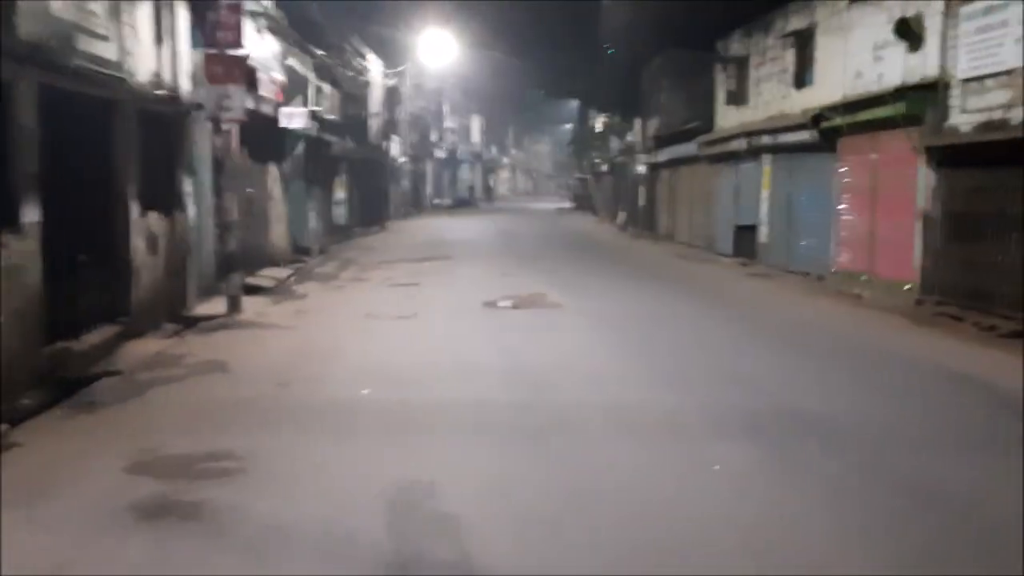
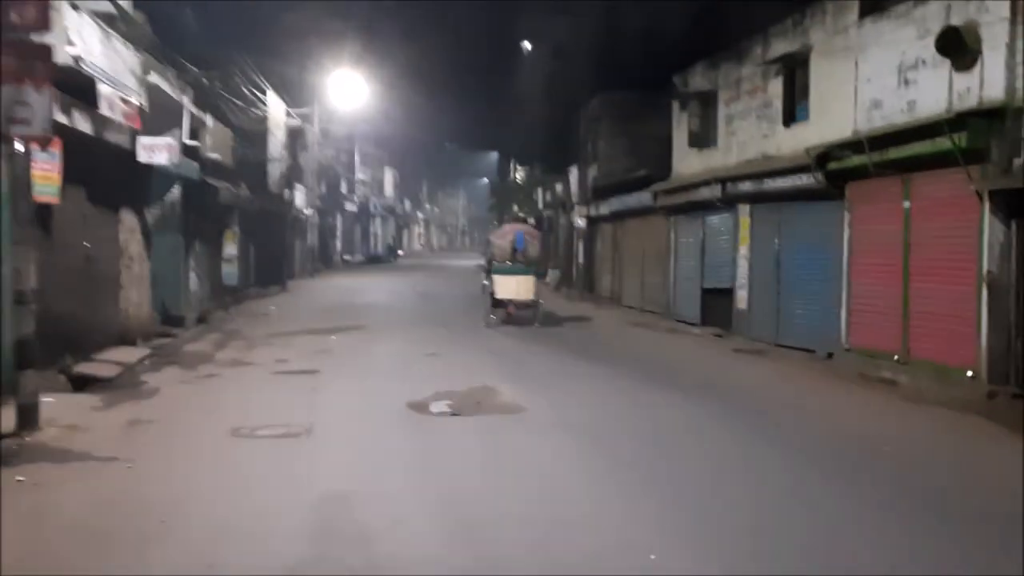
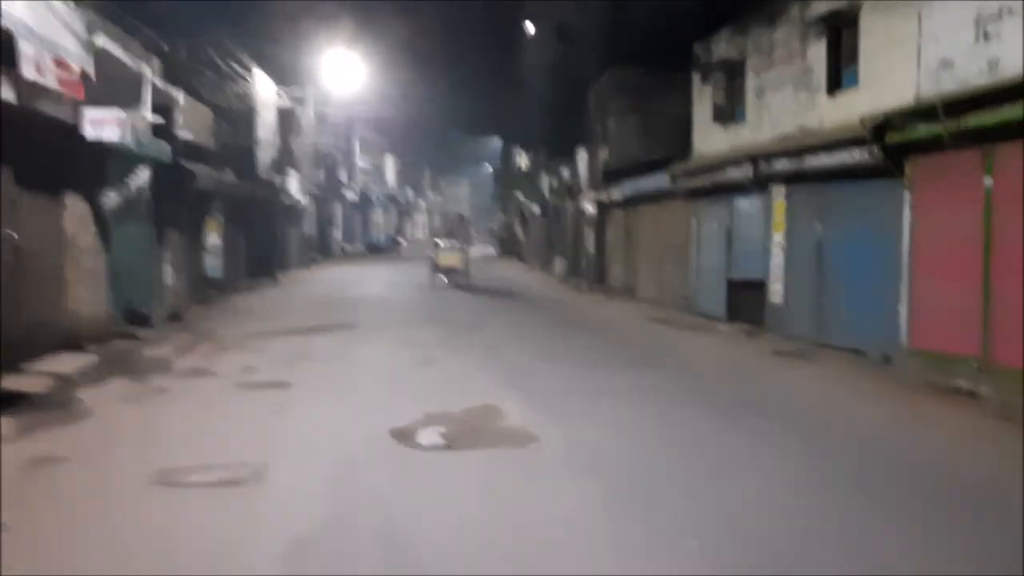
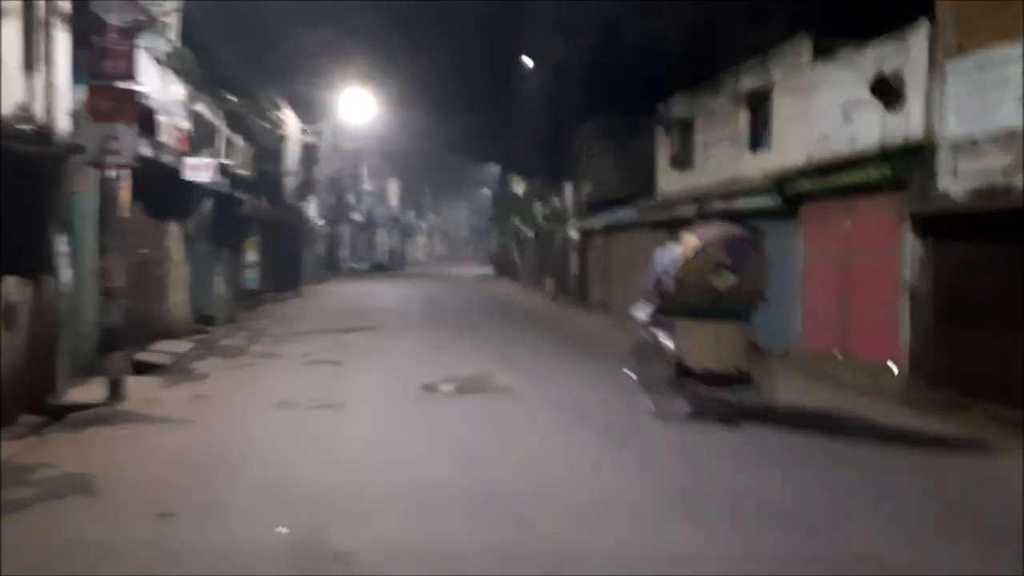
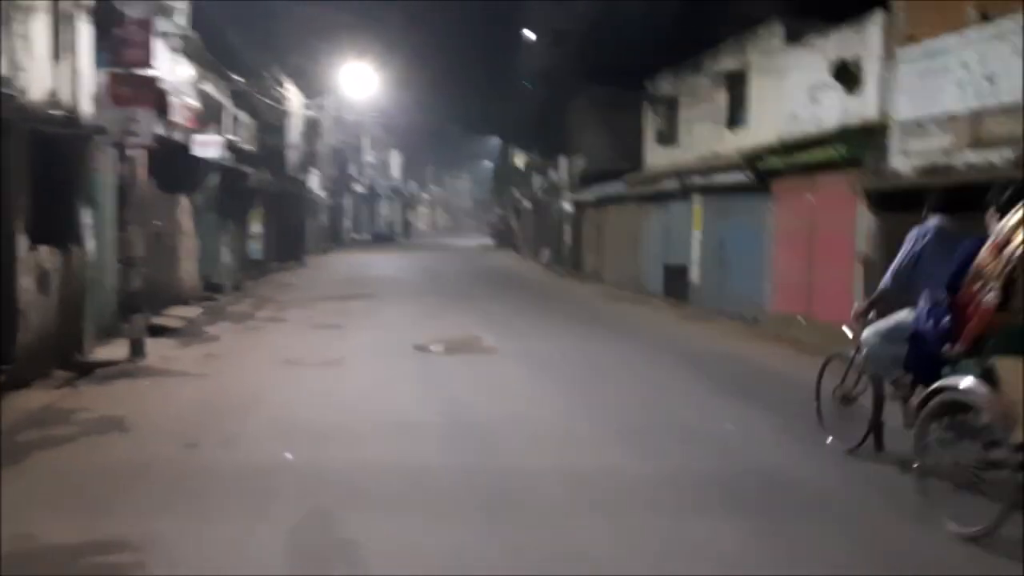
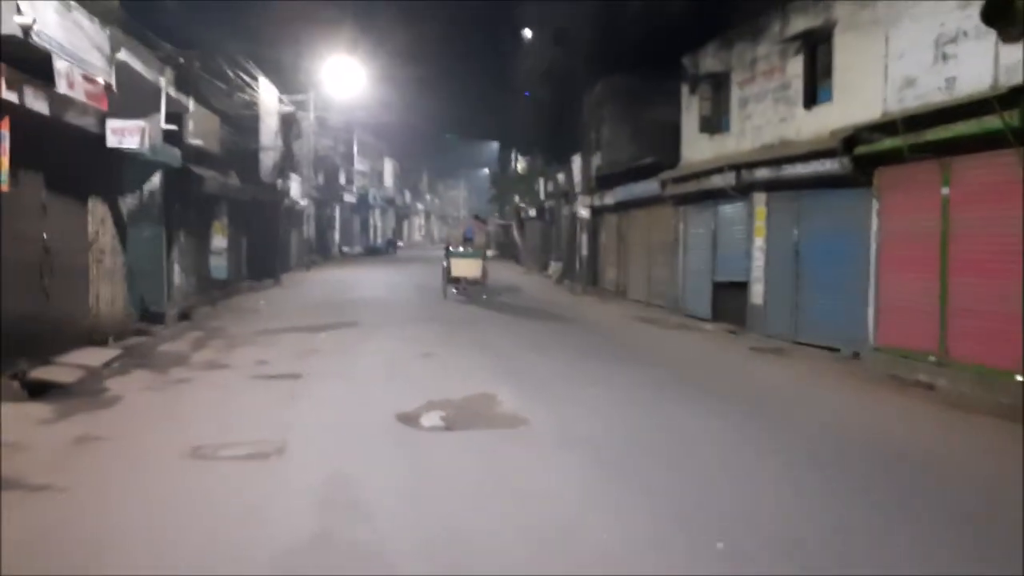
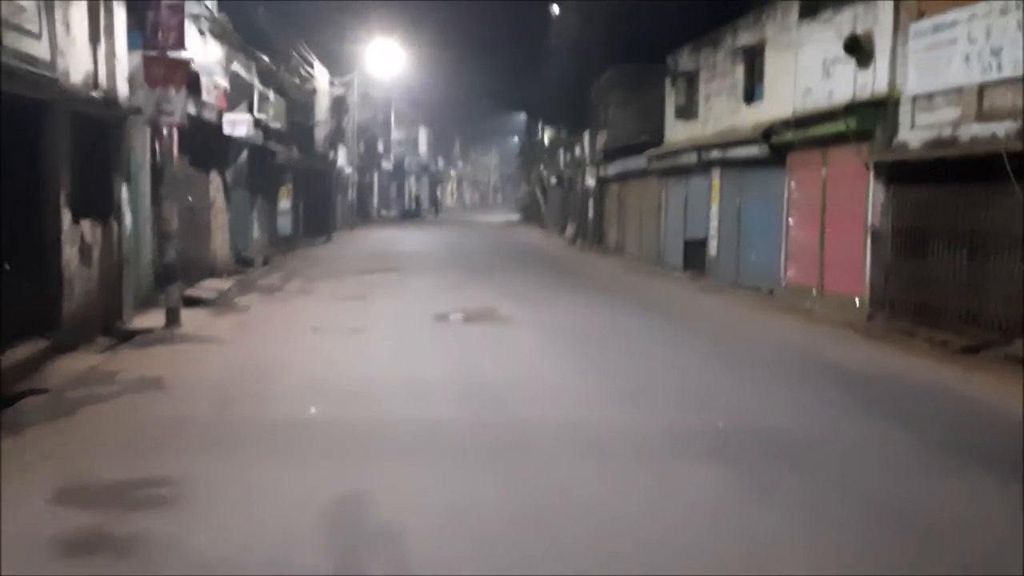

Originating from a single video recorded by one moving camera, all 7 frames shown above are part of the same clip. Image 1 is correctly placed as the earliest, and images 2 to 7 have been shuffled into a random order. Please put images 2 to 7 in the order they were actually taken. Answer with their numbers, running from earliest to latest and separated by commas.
7, 5, 4, 2, 6, 3
